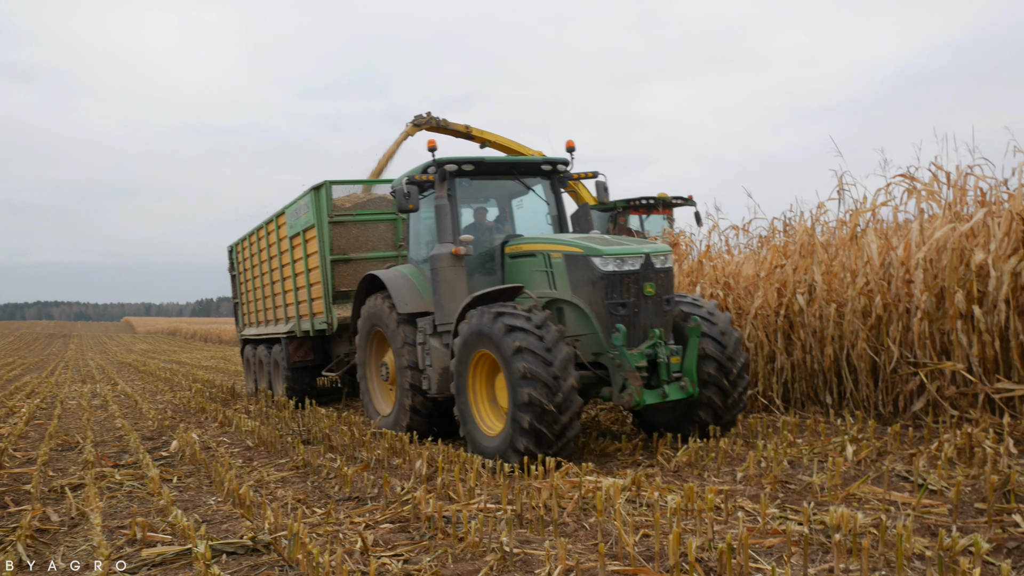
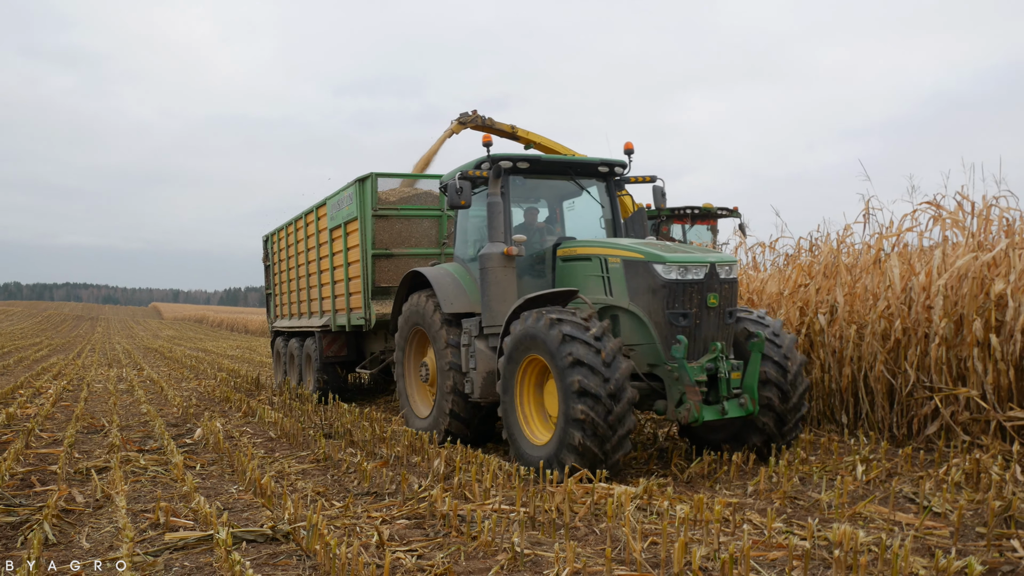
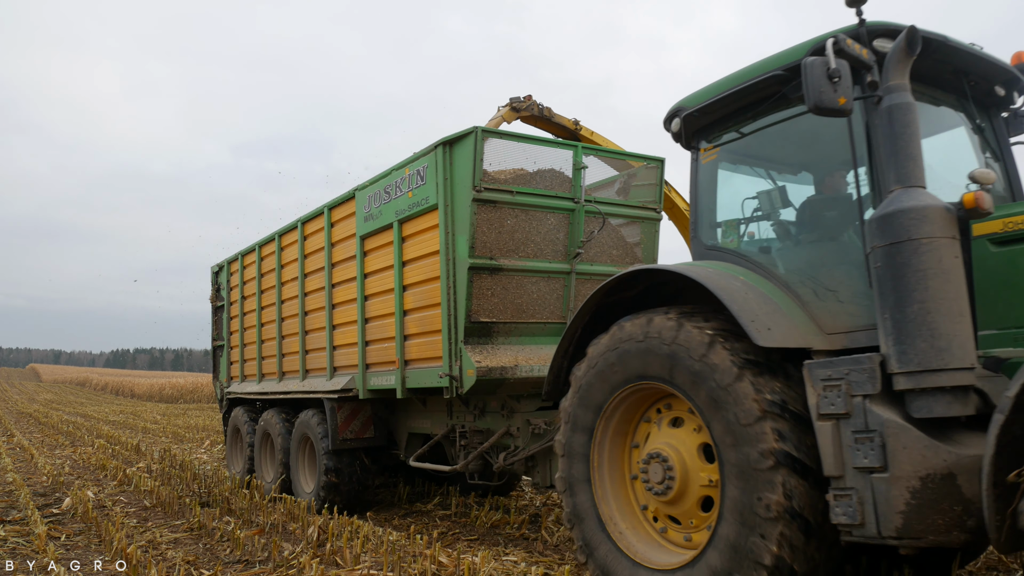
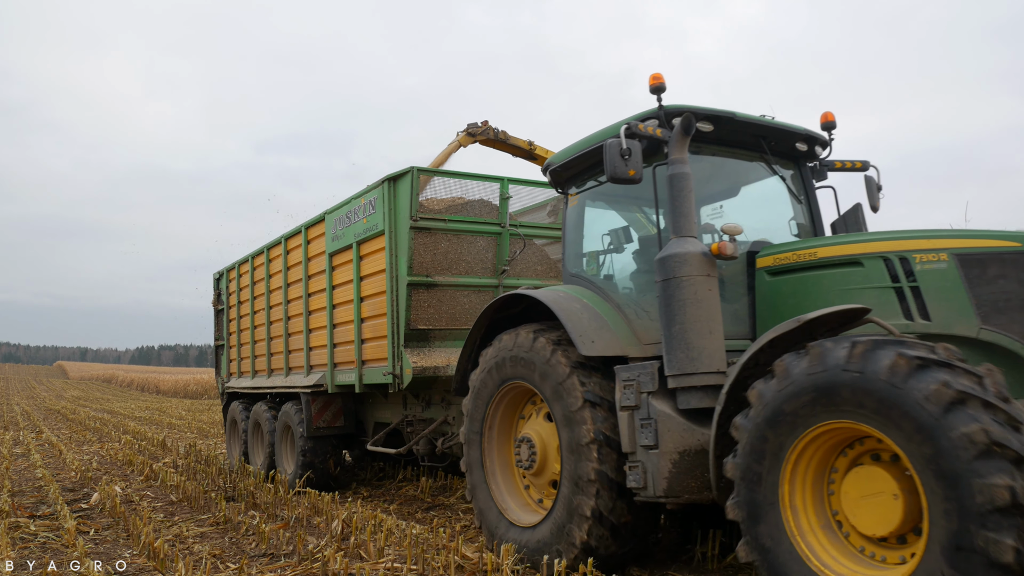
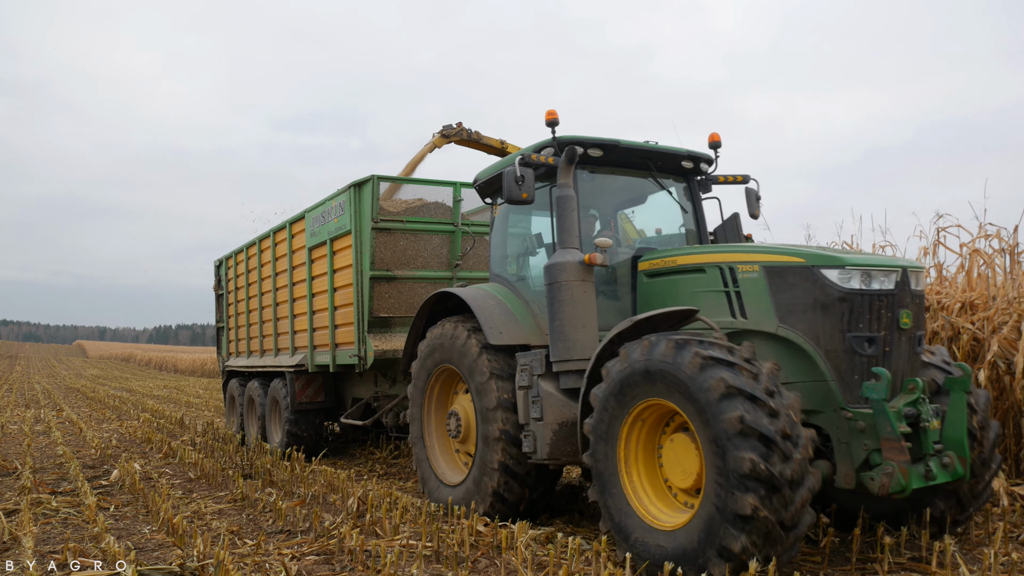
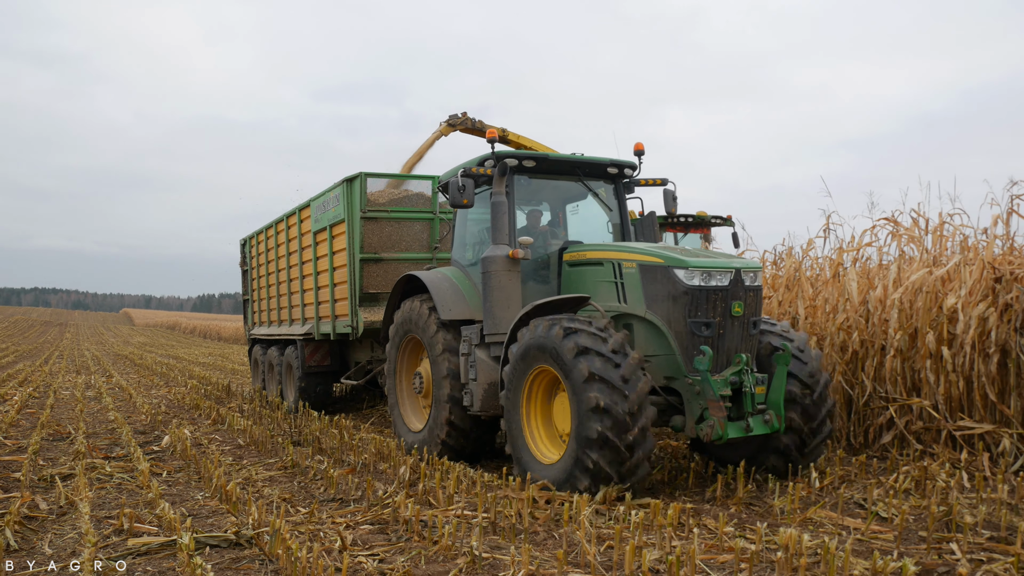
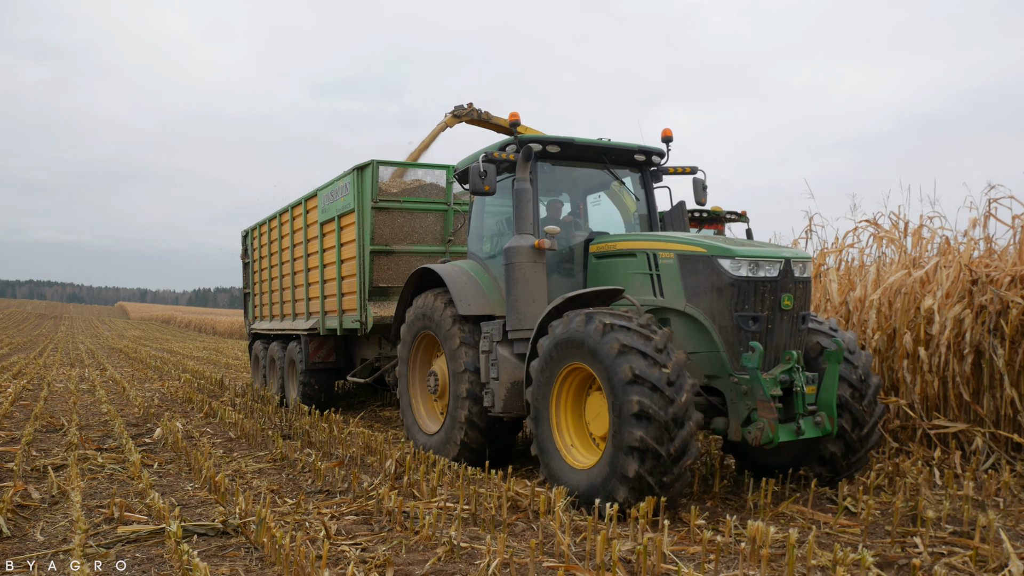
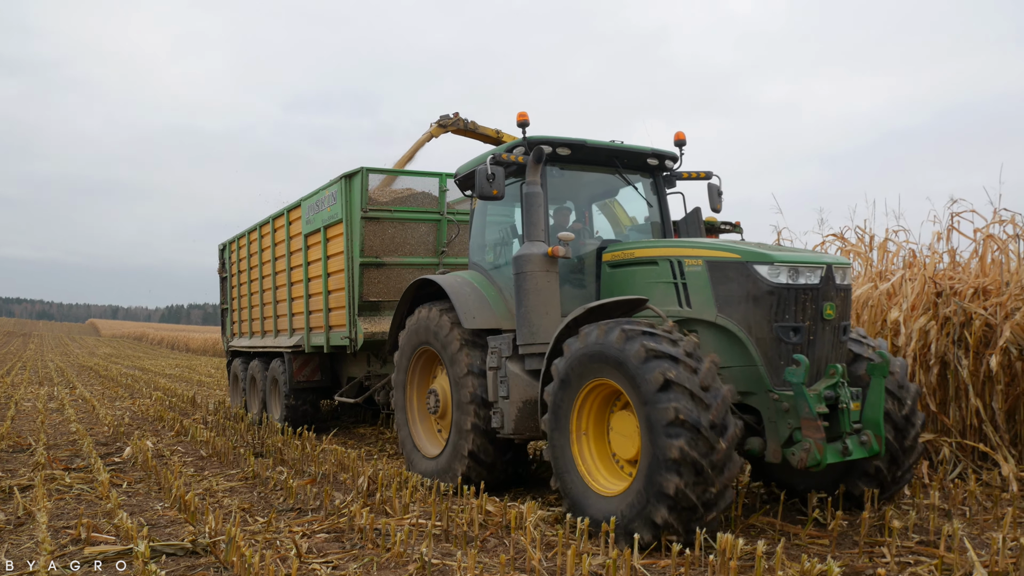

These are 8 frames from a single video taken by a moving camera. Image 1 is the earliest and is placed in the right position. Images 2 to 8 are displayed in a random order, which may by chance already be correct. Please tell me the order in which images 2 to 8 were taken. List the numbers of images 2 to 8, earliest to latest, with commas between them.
2, 6, 7, 8, 5, 4, 3
